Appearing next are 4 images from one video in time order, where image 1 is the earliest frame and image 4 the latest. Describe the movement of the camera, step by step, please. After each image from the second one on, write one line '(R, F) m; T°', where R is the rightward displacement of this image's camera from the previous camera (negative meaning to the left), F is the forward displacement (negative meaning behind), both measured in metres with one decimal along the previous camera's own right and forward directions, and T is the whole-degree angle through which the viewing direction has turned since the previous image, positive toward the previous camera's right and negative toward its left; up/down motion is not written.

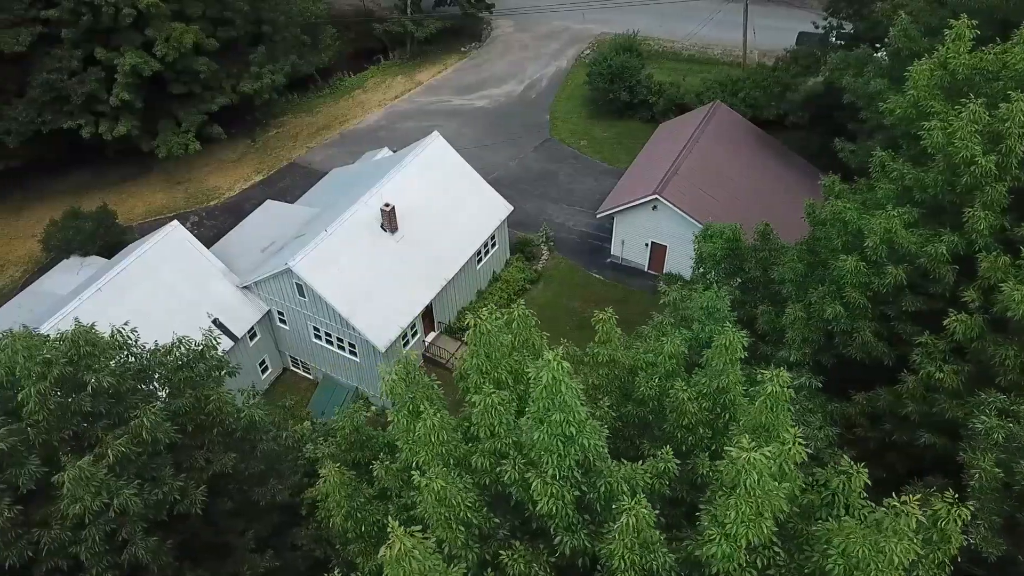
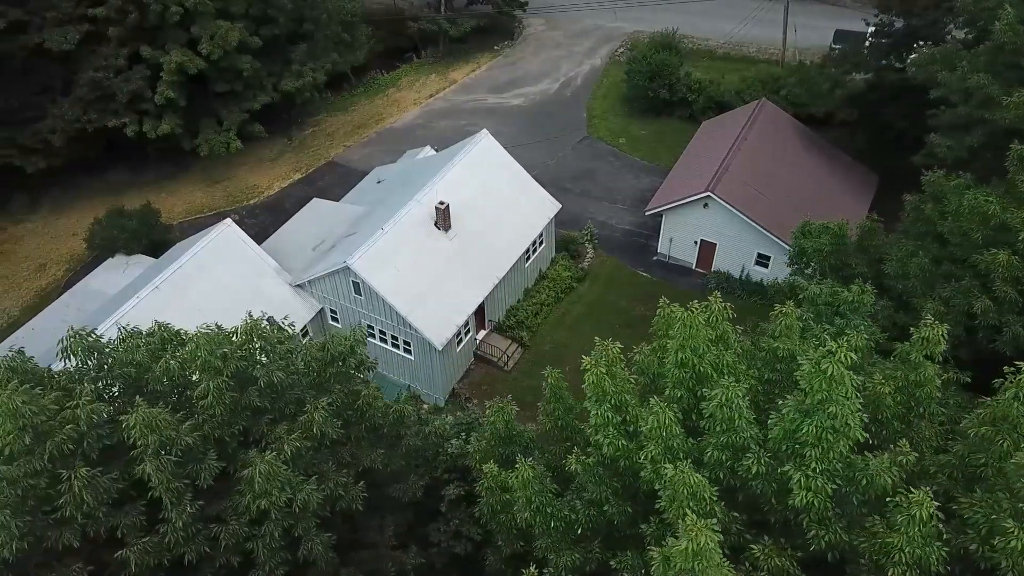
(-1.3, +0.1) m; 0°
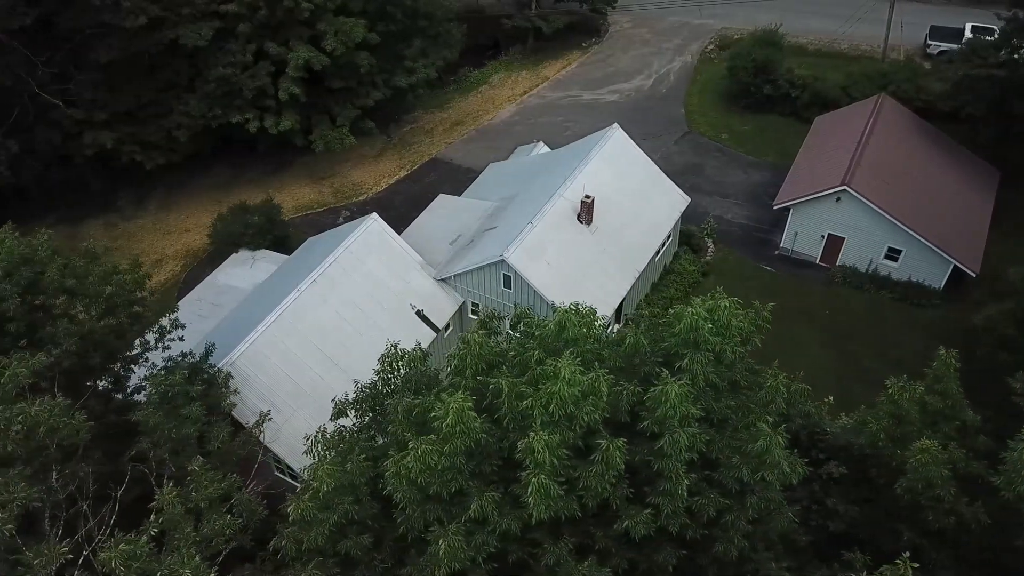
(-3.5, -0.1) m; 0°
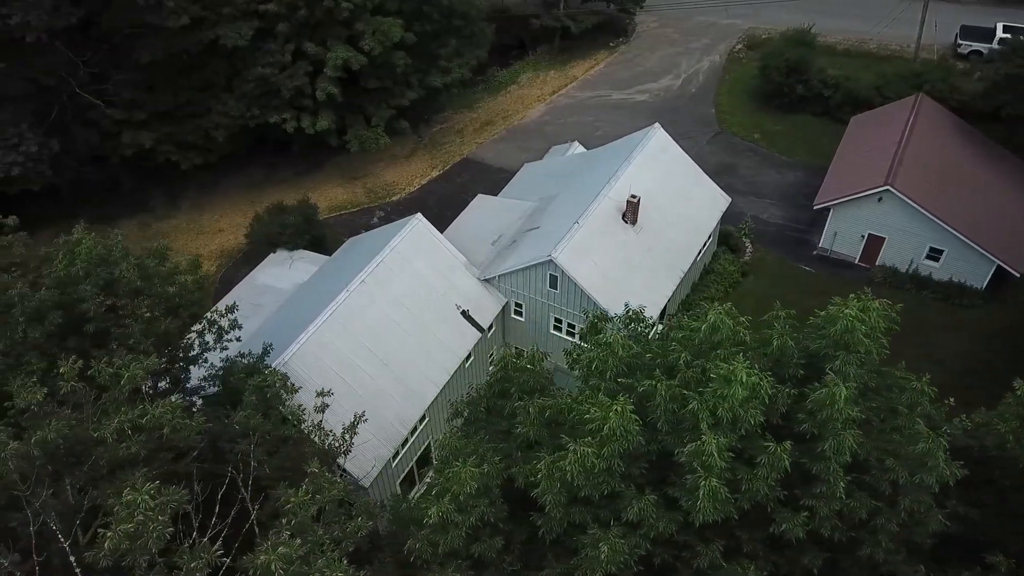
(-1.1, 0.0) m; 0°
